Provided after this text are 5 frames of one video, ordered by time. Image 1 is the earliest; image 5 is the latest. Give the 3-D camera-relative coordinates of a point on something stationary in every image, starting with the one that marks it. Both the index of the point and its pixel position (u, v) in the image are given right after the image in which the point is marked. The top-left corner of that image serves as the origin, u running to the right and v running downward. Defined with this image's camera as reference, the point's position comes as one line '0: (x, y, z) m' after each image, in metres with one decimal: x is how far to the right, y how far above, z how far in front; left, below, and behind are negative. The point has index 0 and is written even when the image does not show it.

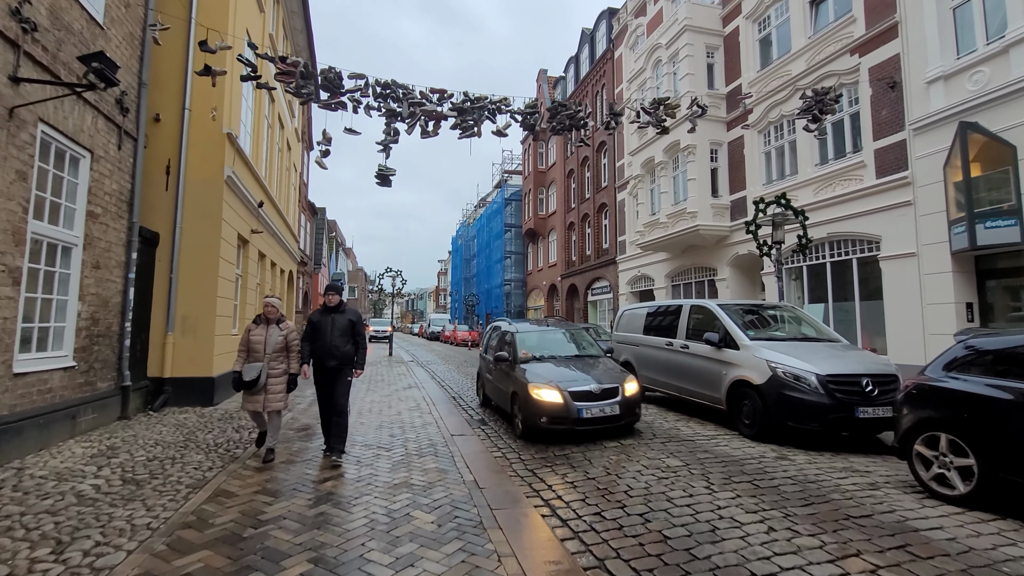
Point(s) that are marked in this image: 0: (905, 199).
0: (+8.4, +1.9, +10.4) m
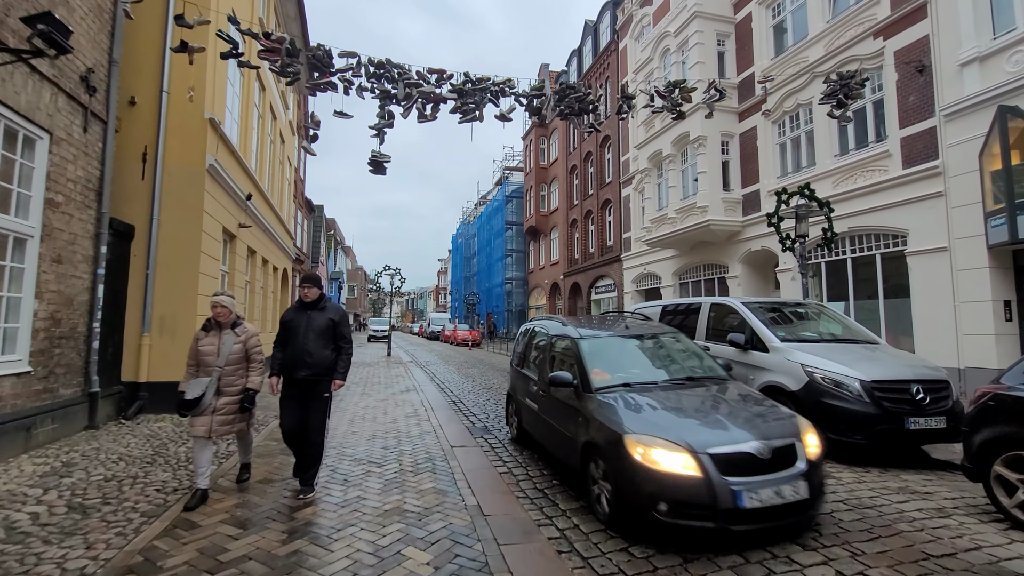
0: (+8.5, +2.0, +9.7) m
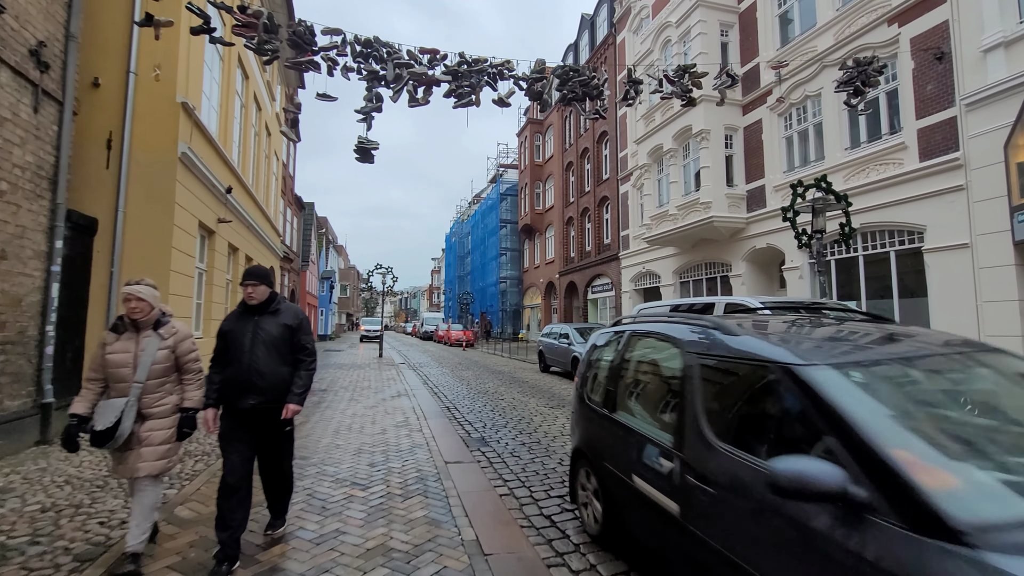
0: (+8.4, +2.0, +9.2) m
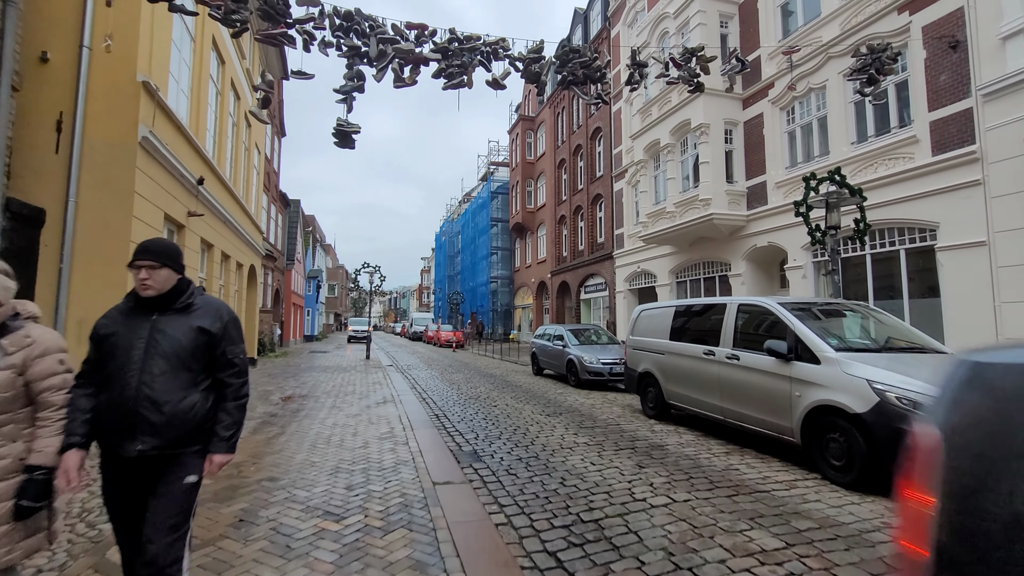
0: (+8.3, +2.0, +8.8) m
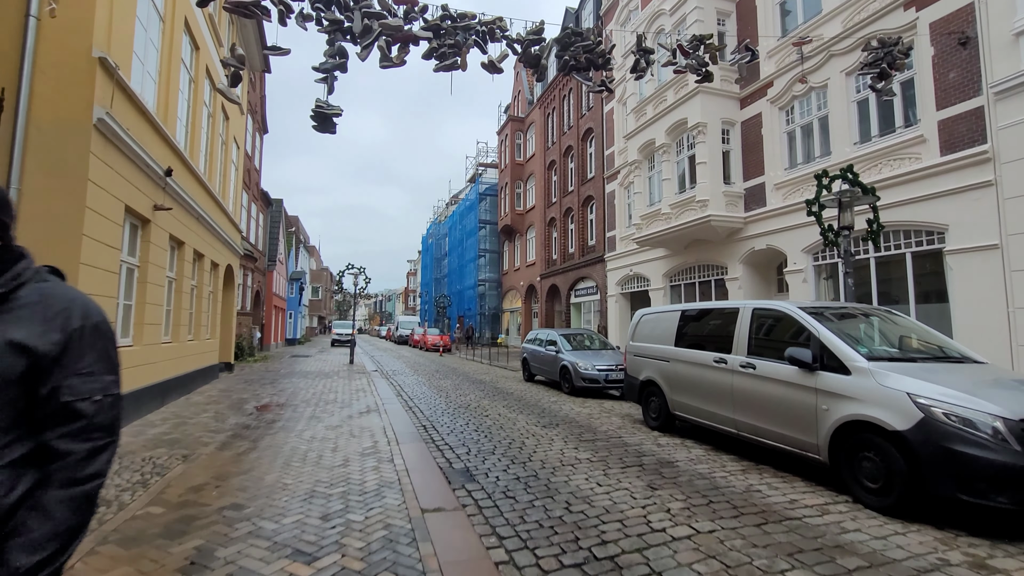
0: (+8.2, +1.9, +8.5) m
